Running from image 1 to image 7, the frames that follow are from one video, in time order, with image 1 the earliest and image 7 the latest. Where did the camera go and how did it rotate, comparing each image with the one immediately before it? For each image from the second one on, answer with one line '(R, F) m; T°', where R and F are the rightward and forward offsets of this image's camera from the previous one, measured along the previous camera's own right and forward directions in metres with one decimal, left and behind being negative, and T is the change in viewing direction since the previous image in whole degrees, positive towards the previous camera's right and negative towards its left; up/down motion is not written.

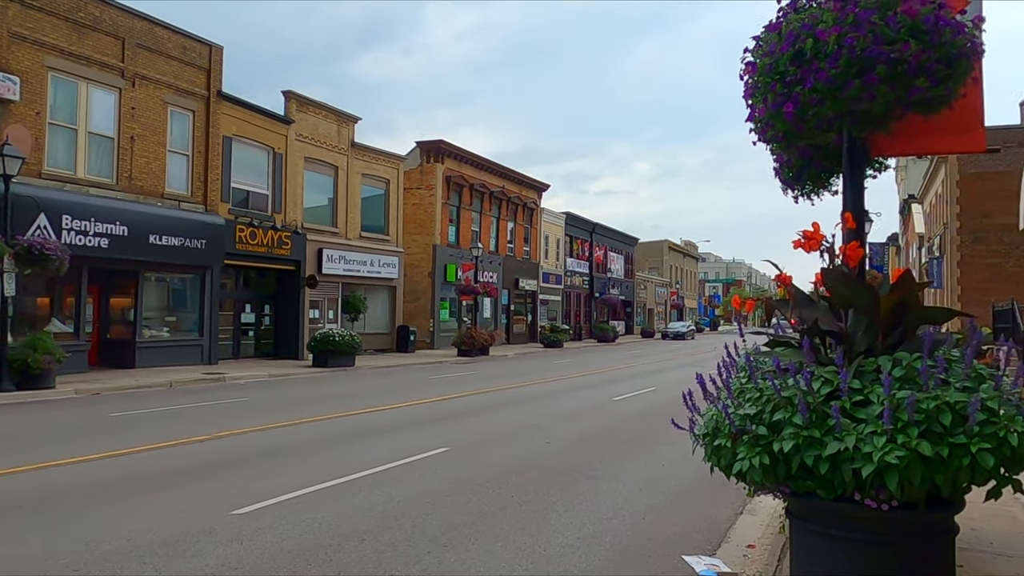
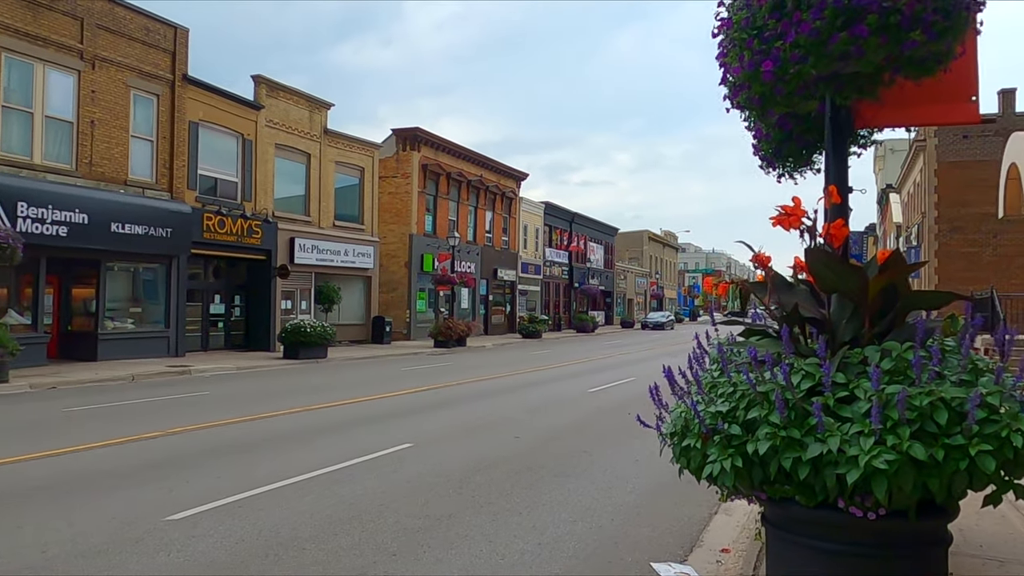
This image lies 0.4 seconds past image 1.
(+0.2, +0.5) m; +1°
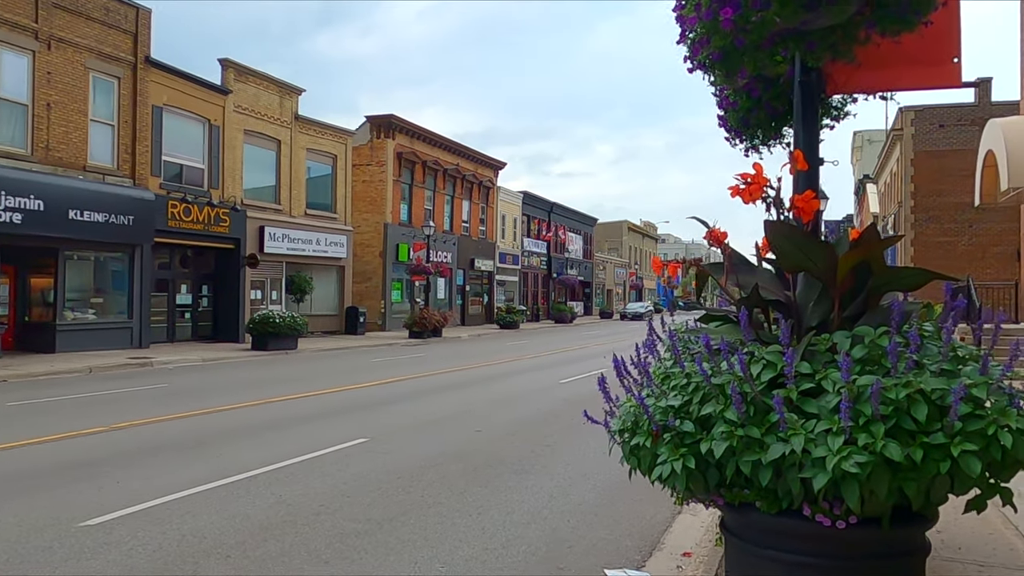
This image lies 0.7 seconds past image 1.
(+0.2, +0.5) m; +1°
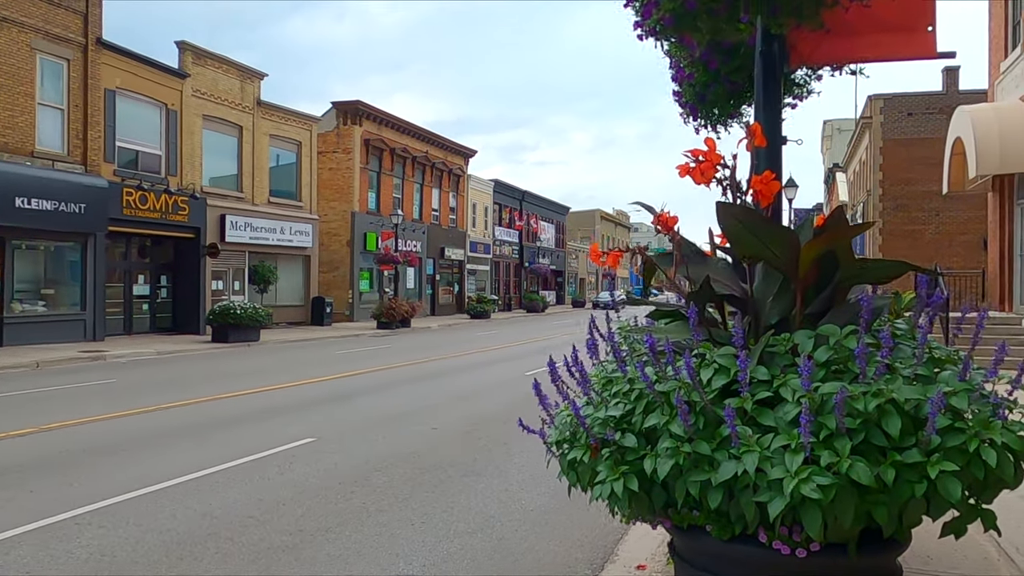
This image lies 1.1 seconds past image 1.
(+0.2, +0.4) m; +2°
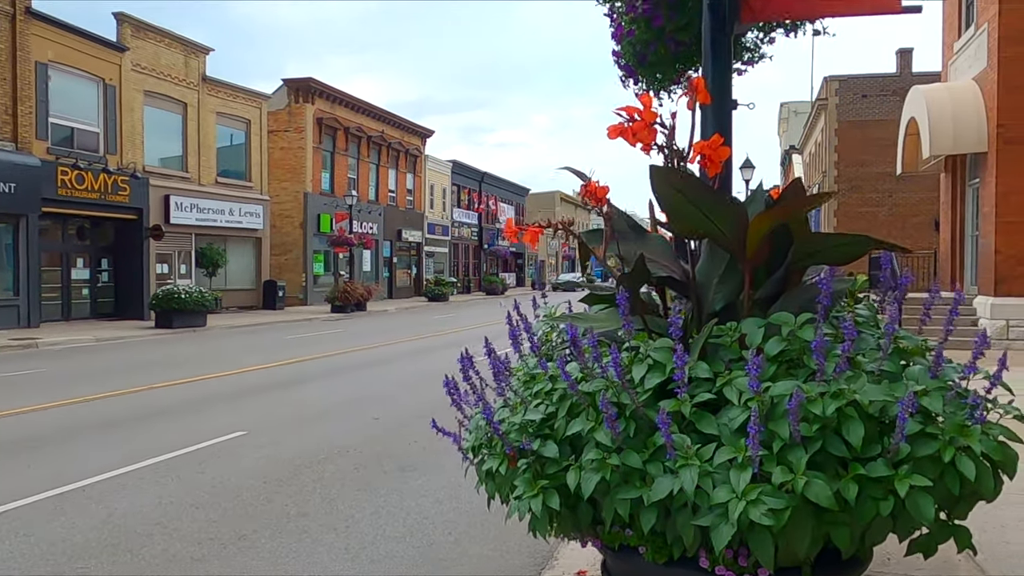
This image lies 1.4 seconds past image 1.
(+0.2, +0.4) m; +3°
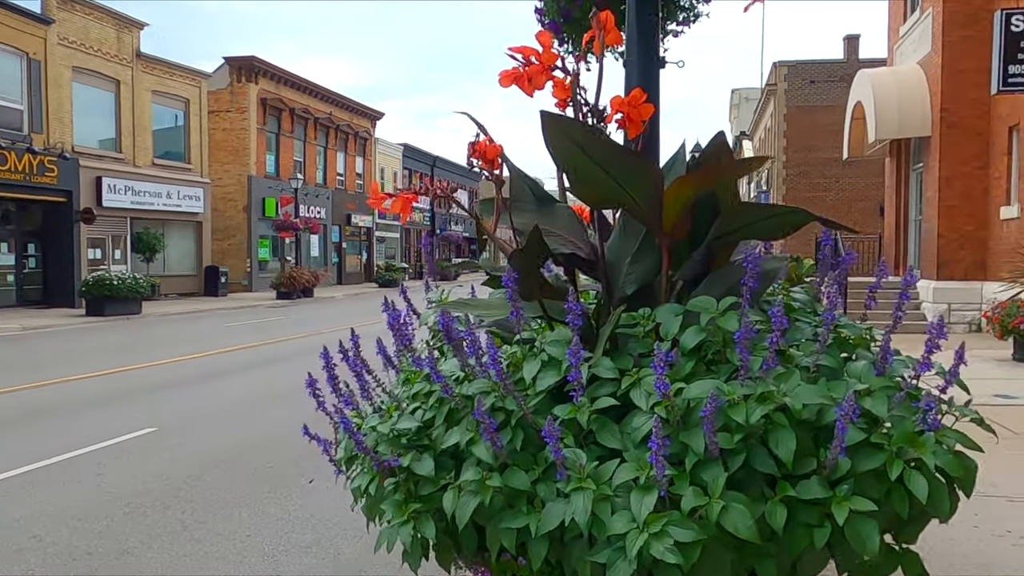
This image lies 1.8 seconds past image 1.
(+0.2, +0.4) m; +3°
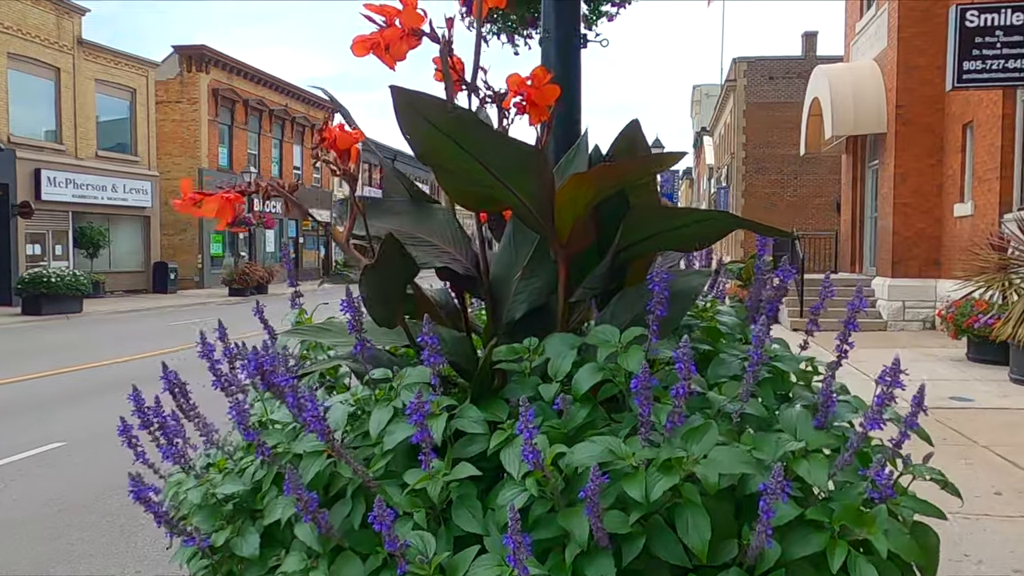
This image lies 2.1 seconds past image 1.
(+0.2, +0.4) m; +3°
